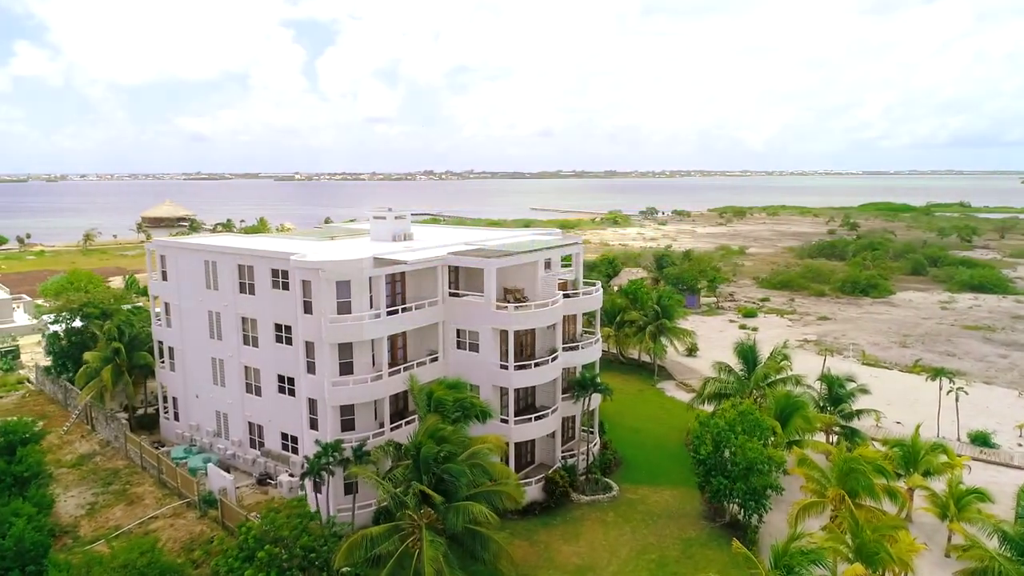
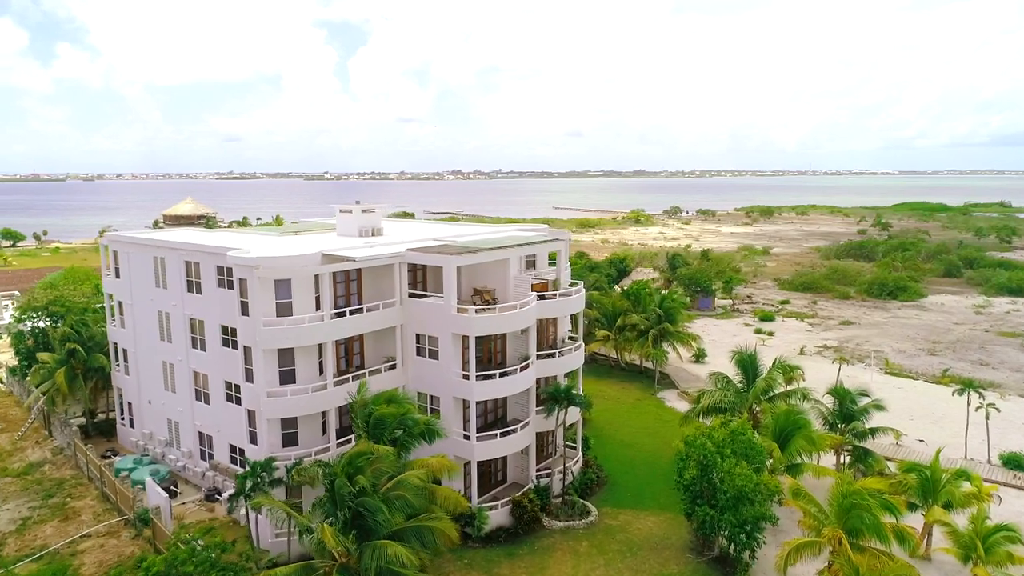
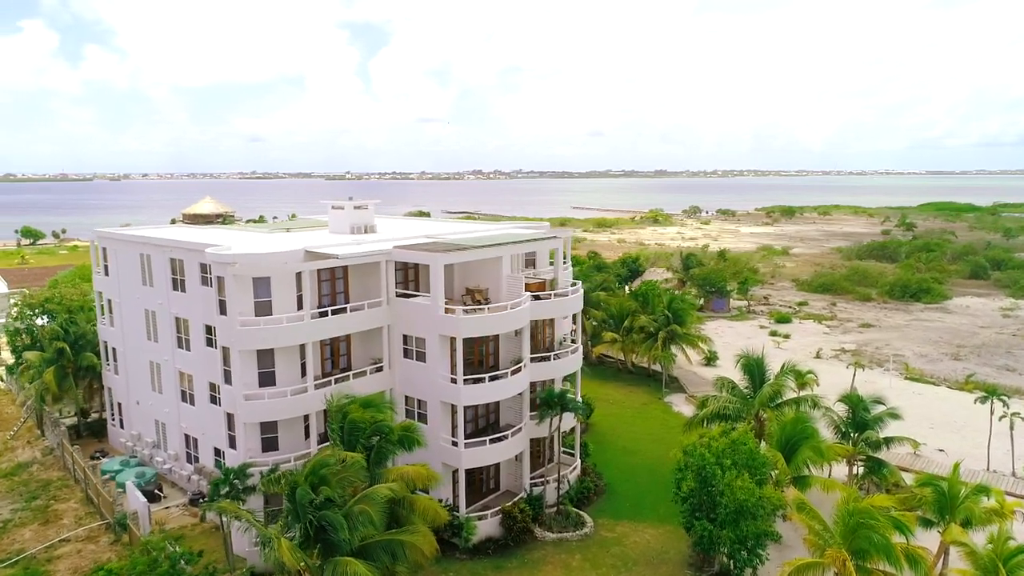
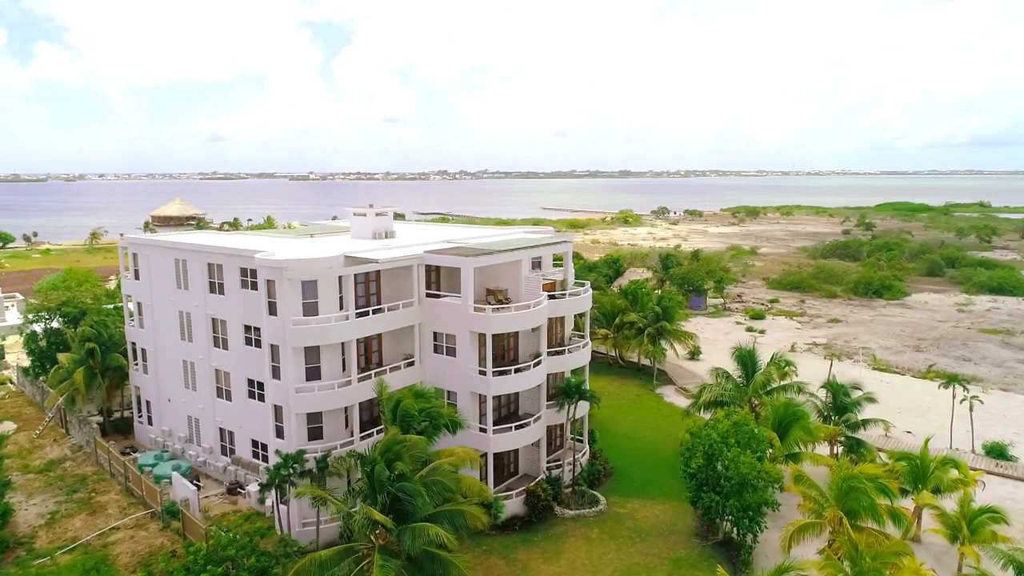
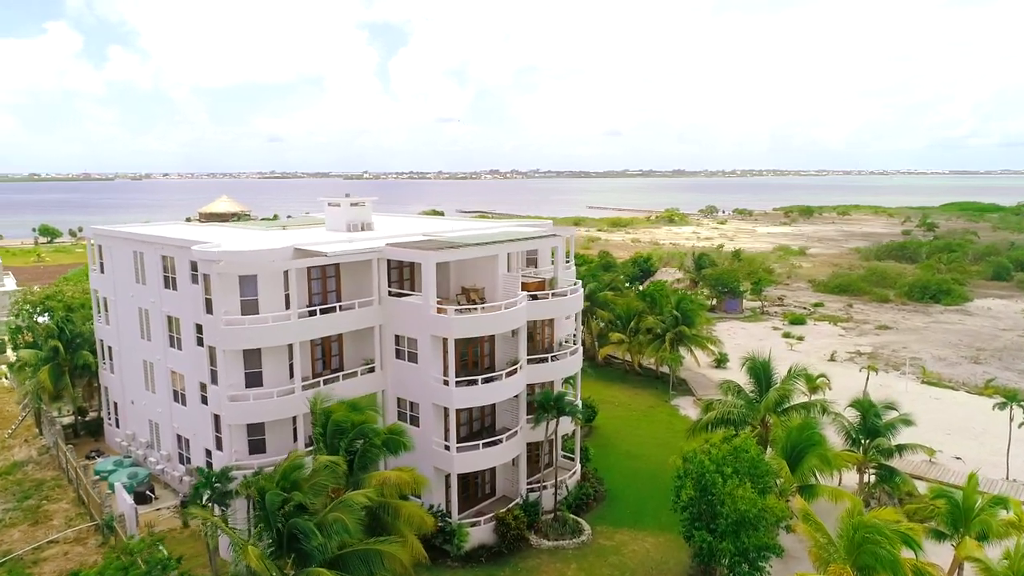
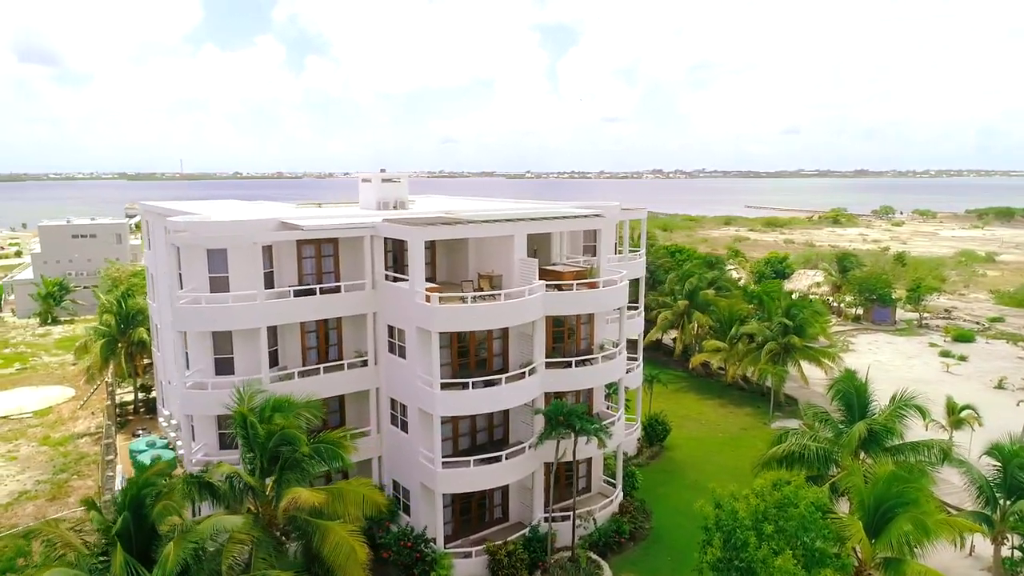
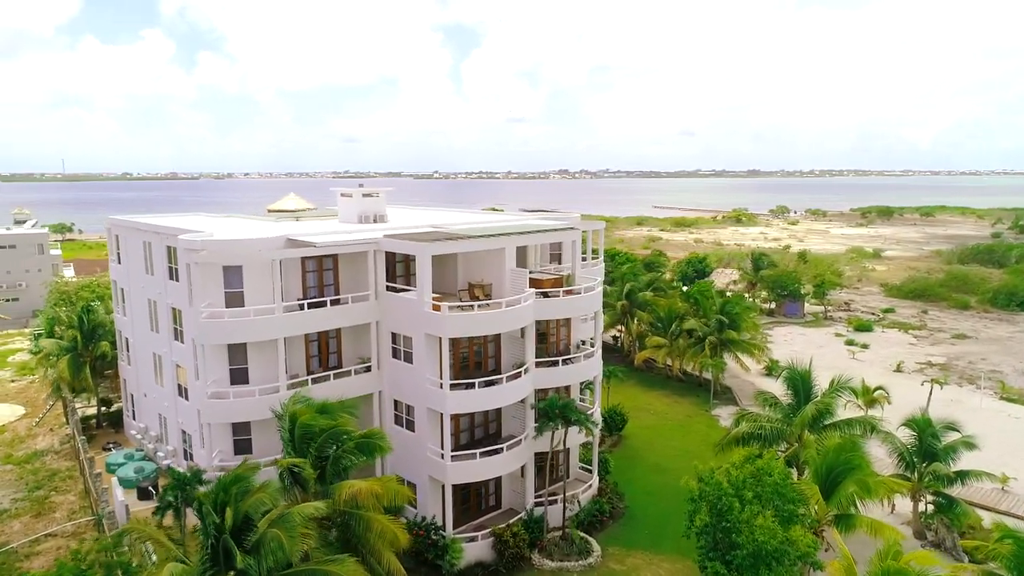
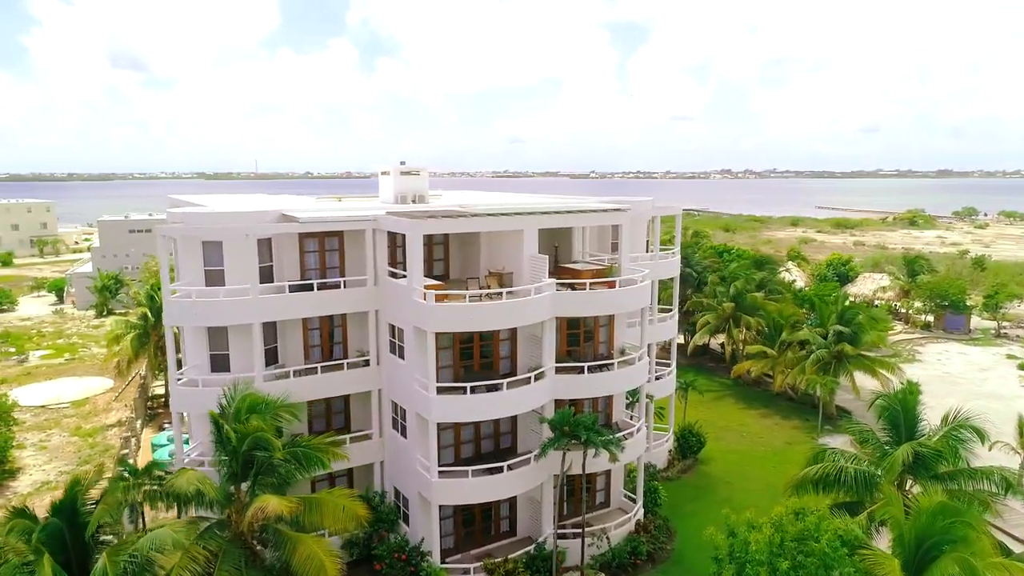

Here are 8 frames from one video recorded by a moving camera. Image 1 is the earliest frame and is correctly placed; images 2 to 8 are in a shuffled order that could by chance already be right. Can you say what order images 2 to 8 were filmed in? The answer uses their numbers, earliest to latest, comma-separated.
4, 2, 3, 5, 7, 6, 8
